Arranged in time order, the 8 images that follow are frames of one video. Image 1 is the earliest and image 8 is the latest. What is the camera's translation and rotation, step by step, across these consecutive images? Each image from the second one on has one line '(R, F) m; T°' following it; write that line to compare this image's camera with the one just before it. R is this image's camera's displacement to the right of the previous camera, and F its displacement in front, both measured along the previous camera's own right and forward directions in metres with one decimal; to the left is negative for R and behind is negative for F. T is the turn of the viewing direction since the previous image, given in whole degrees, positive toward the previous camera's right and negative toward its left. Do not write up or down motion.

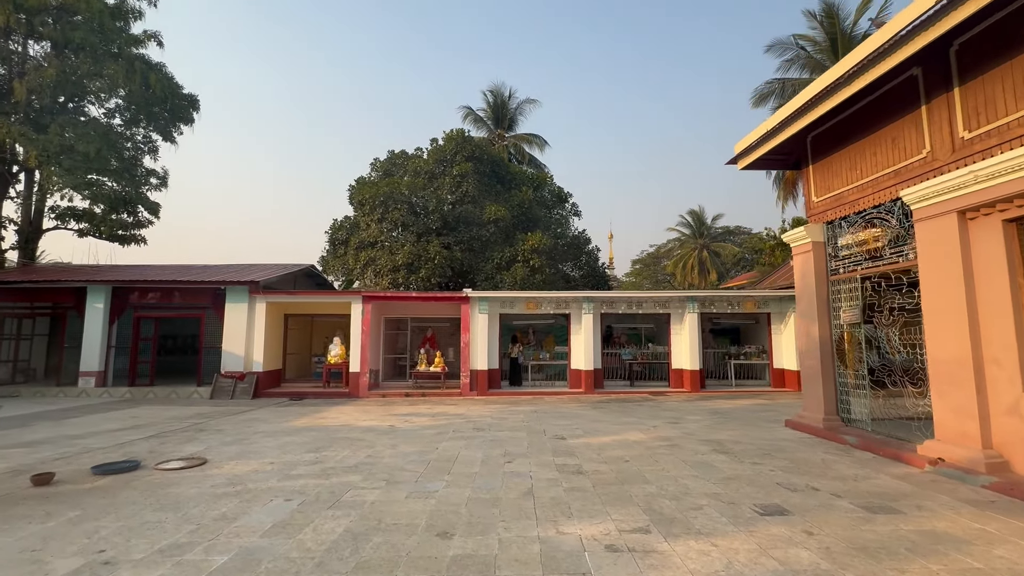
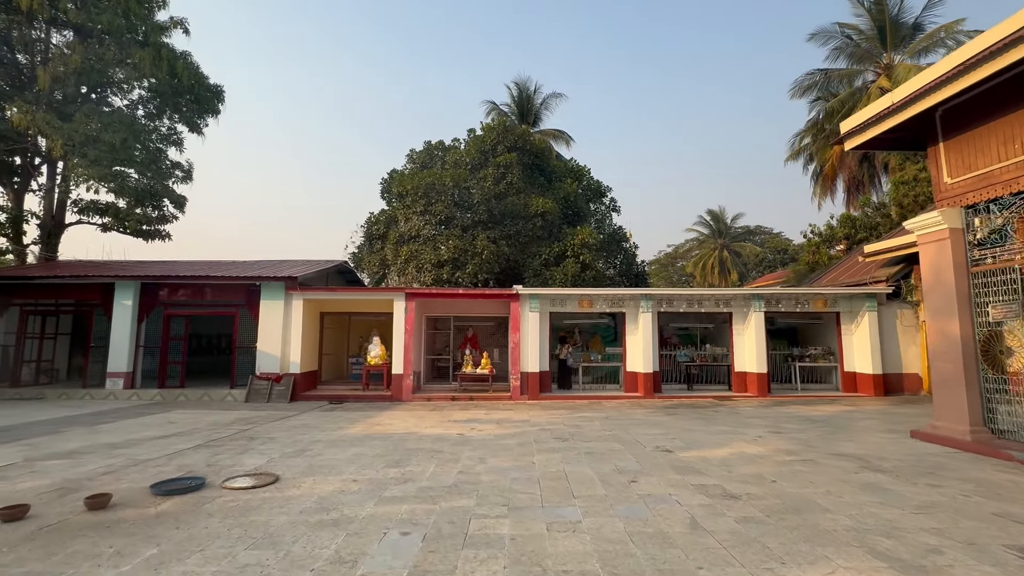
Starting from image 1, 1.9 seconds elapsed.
(-1.2, +0.8) m; -1°
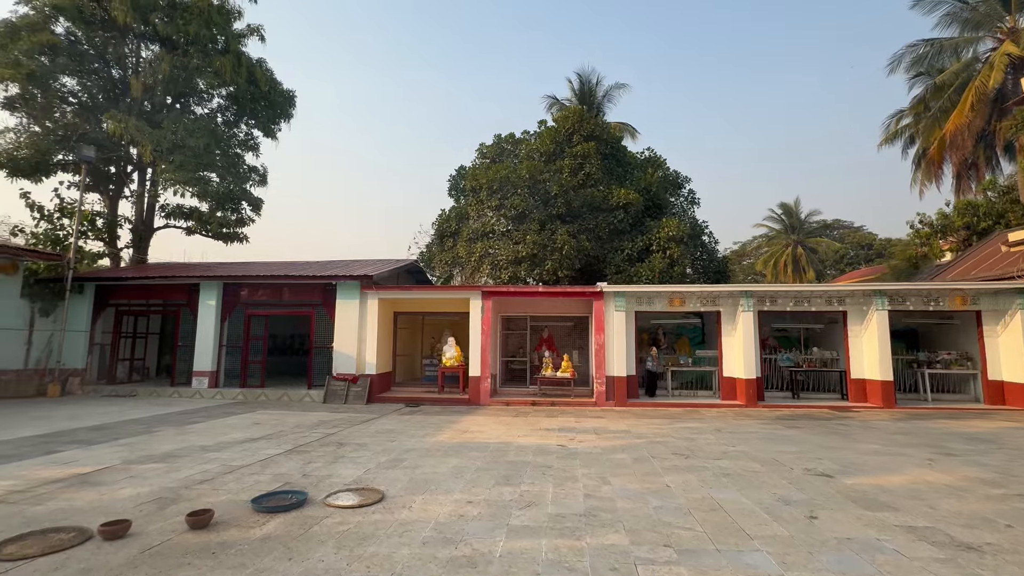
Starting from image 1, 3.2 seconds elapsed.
(-0.8, +0.7) m; -6°
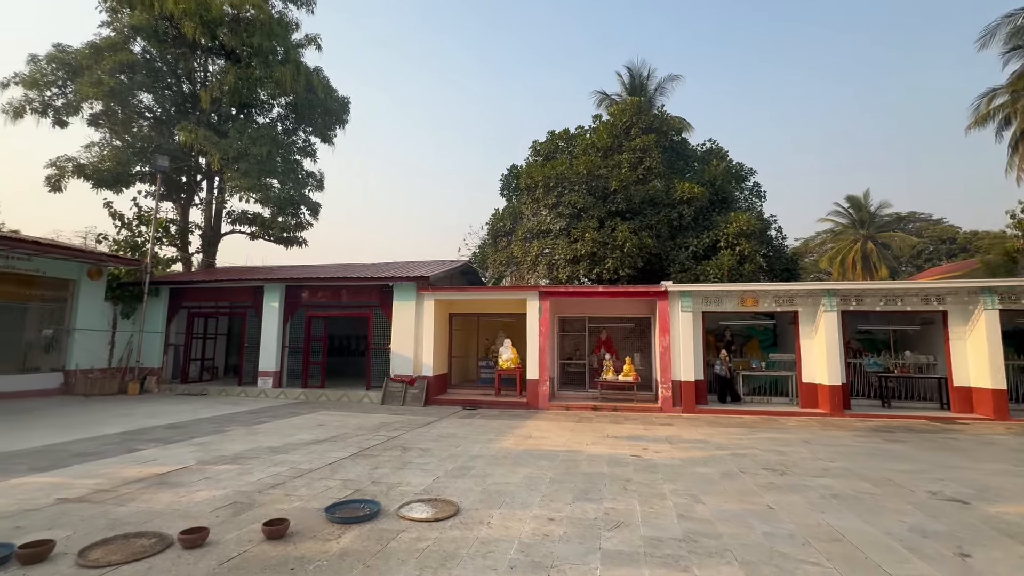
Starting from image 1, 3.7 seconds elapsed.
(-0.3, +0.3) m; -5°
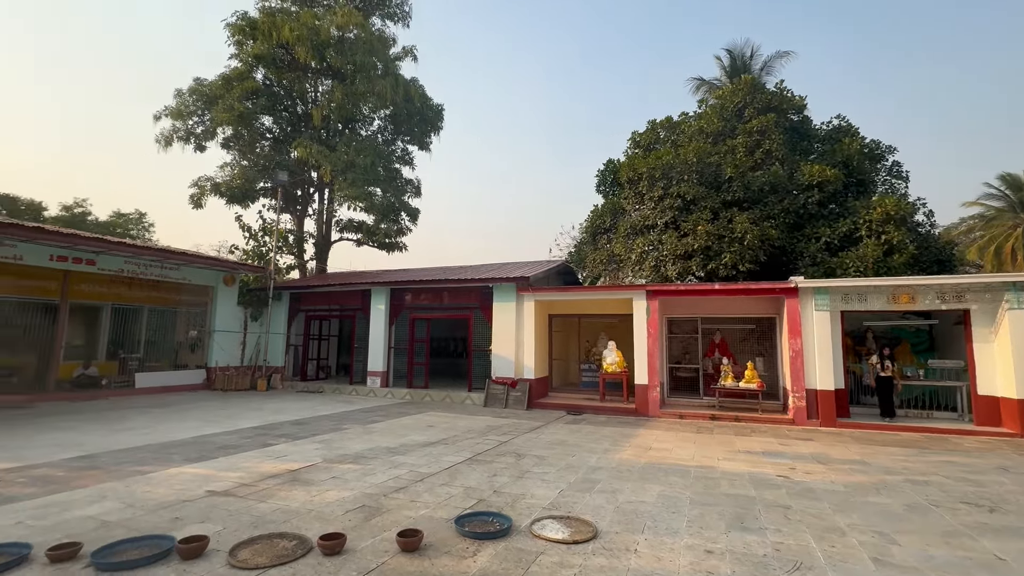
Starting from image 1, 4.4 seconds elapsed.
(-0.4, +0.4) m; -10°
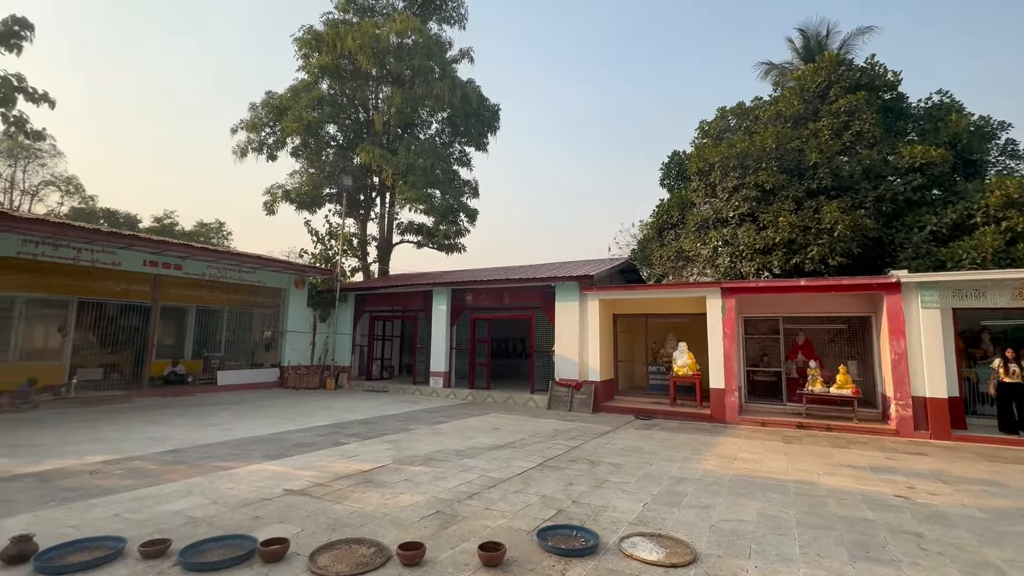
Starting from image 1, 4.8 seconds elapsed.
(-0.2, +0.3) m; -7°
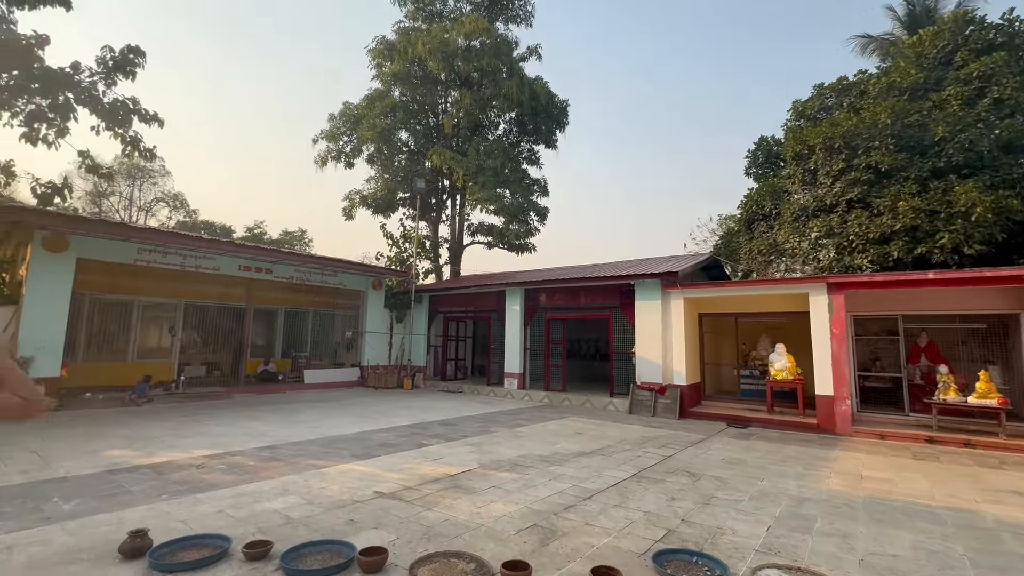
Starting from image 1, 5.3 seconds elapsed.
(-0.3, +0.3) m; -8°
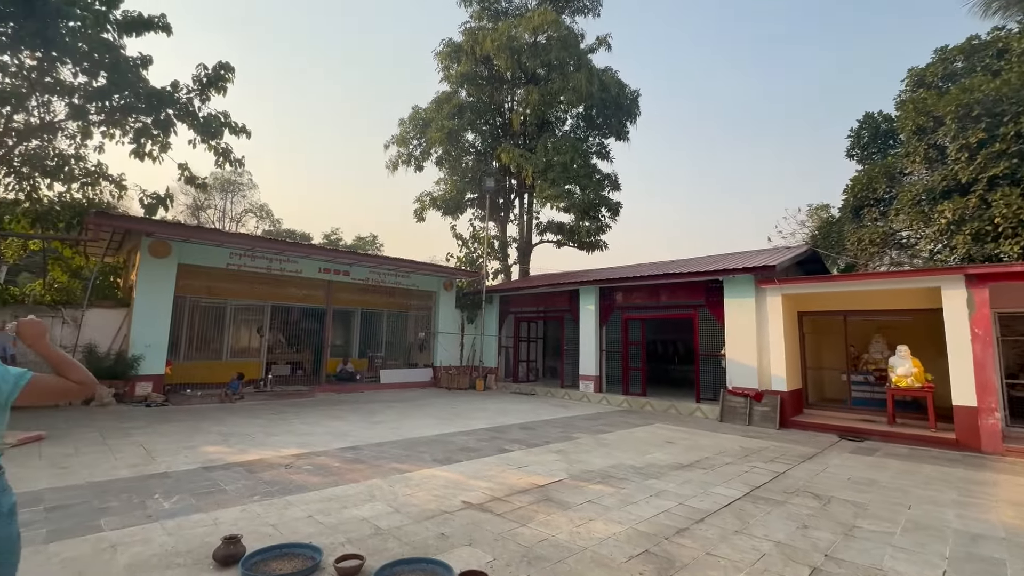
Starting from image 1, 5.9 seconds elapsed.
(-0.3, +0.4) m; -8°
